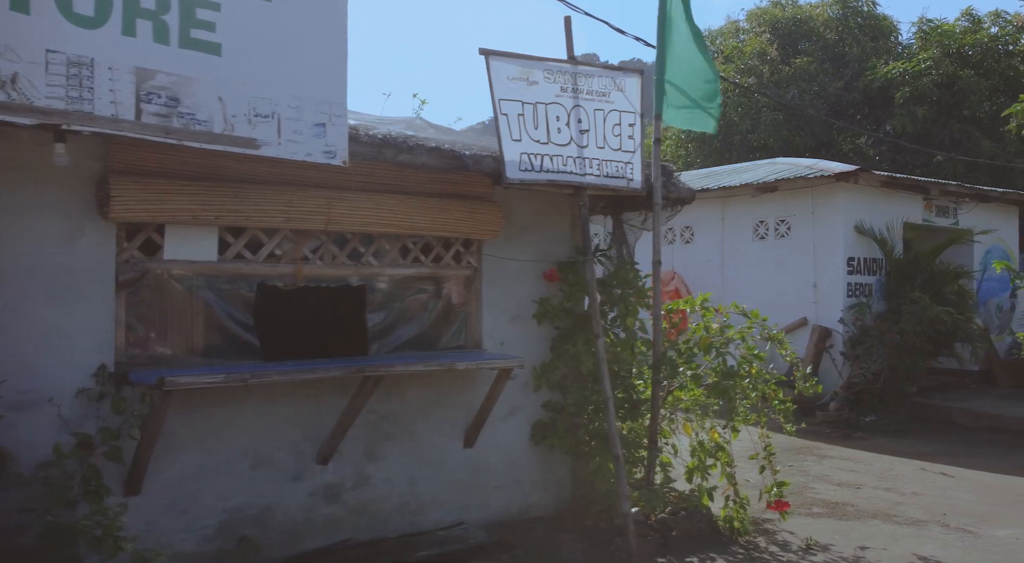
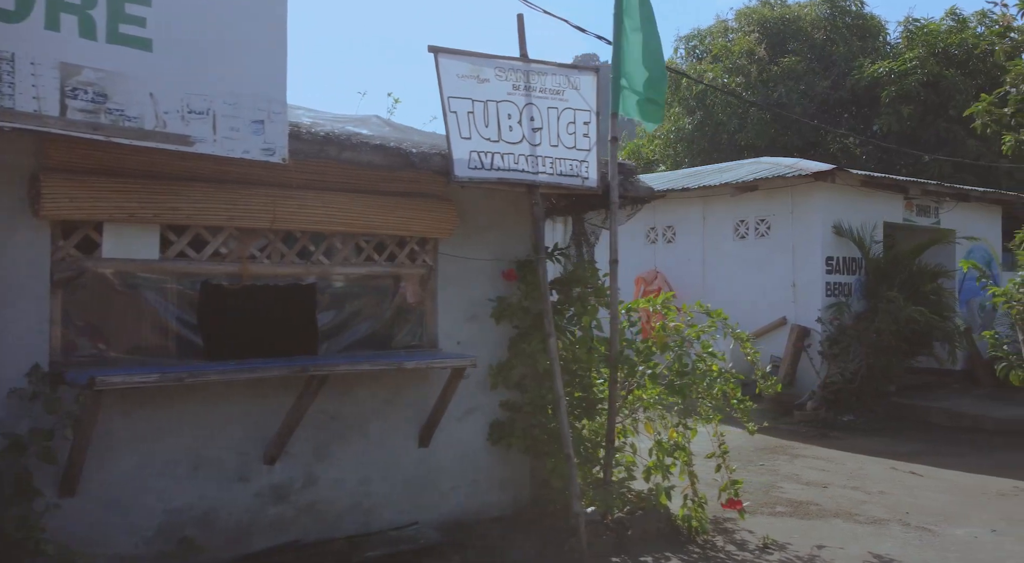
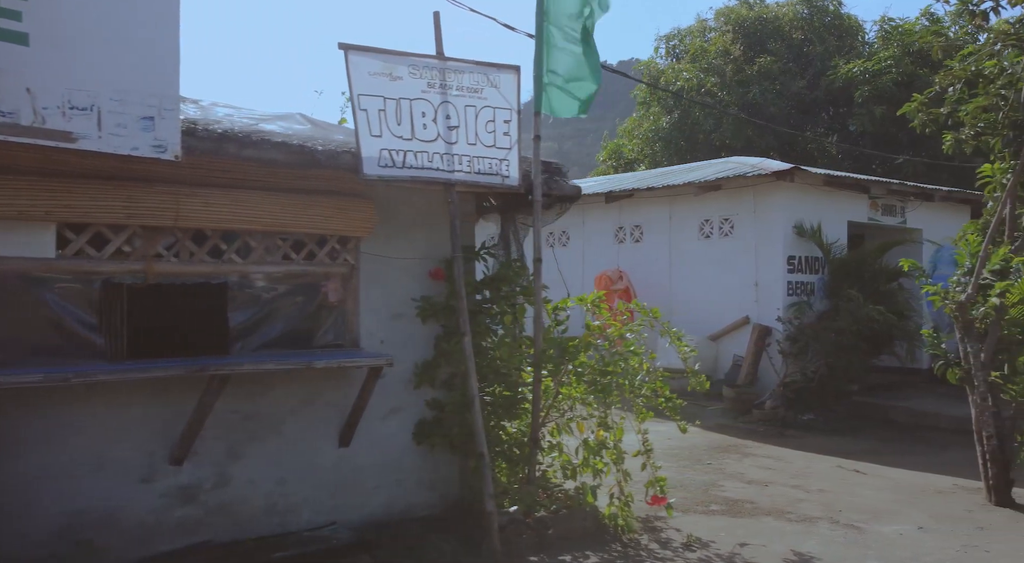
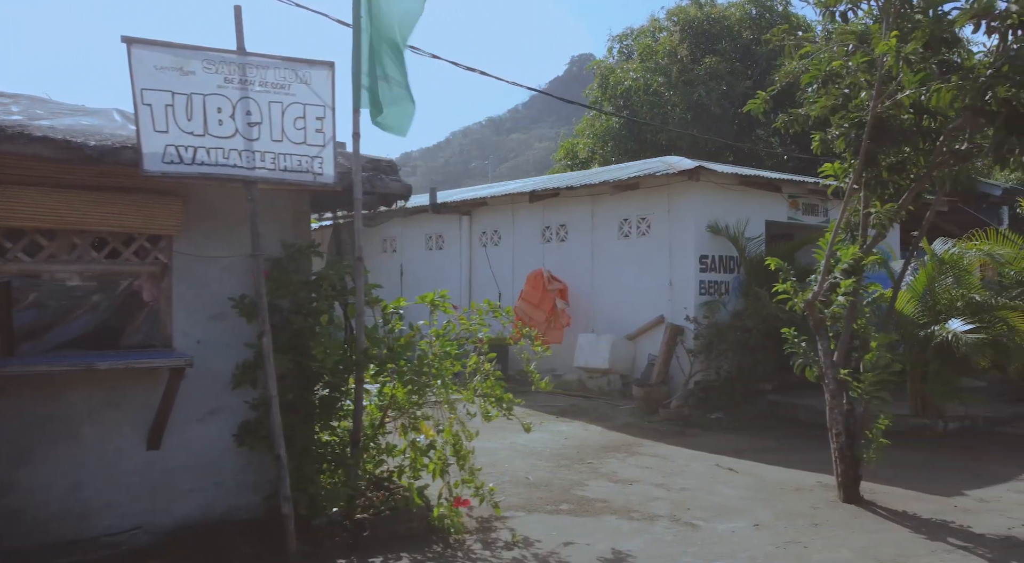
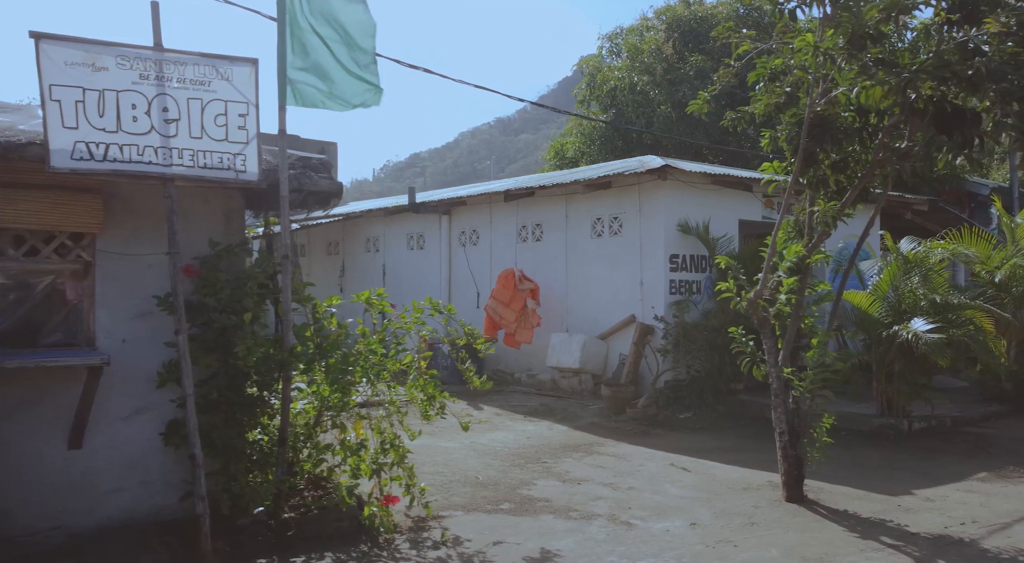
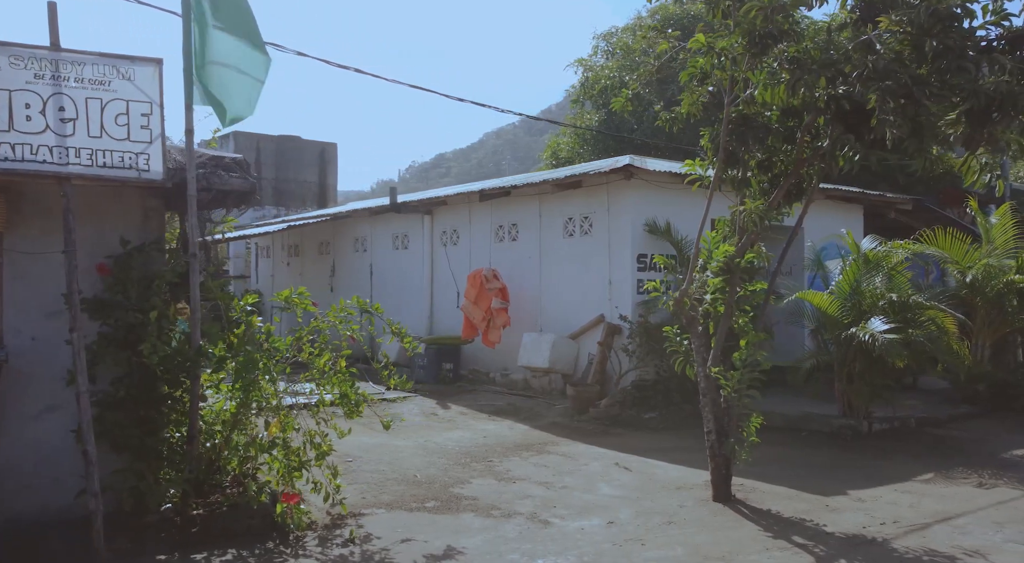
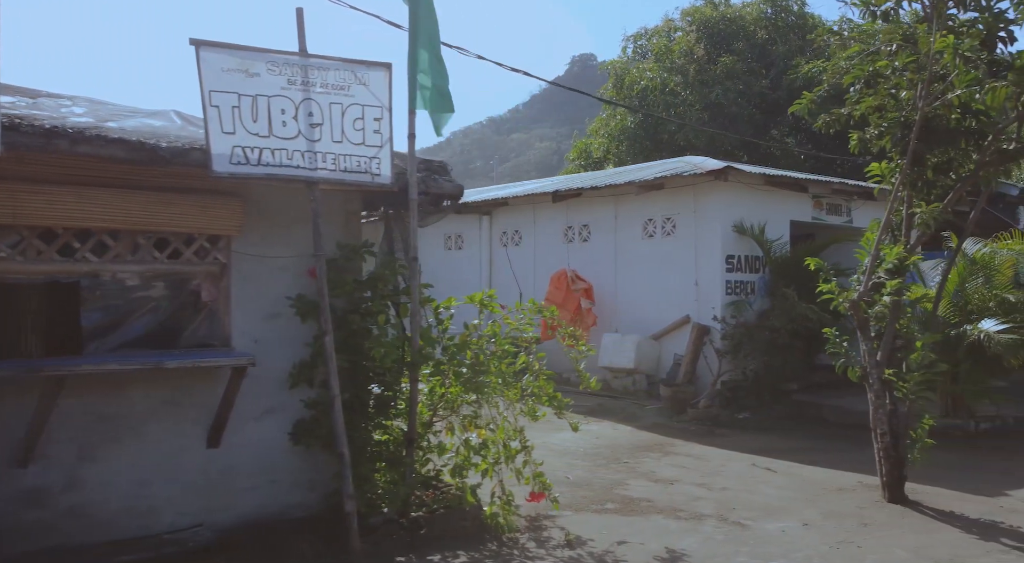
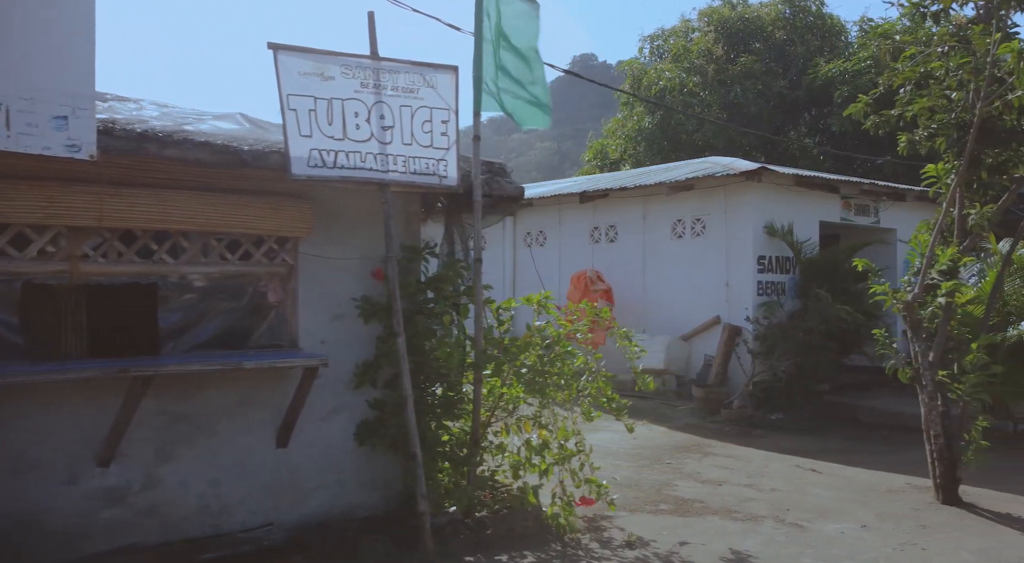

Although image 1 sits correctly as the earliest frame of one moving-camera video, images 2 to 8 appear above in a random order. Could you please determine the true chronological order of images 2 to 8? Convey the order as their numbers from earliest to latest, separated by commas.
2, 3, 8, 7, 4, 5, 6
